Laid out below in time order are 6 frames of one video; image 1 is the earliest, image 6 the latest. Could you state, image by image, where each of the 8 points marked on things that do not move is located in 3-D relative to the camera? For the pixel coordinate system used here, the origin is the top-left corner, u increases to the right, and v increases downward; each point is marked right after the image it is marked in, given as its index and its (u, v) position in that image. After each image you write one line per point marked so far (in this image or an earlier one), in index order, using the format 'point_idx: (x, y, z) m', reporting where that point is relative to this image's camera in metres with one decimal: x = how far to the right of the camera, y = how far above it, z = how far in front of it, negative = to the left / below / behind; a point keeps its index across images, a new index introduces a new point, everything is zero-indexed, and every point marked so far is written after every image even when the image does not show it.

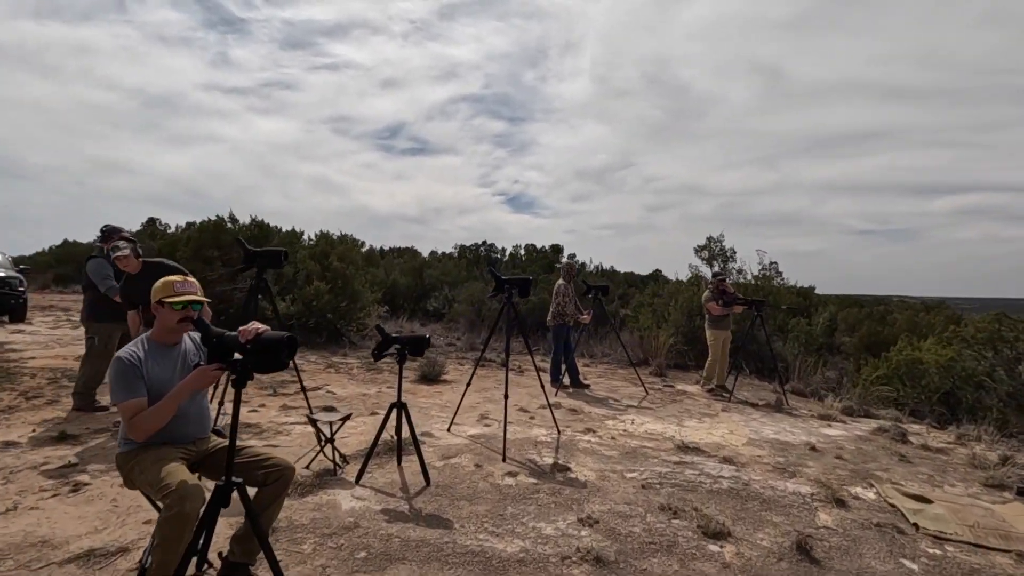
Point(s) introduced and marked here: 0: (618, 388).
0: (+1.7, -1.6, +8.6) m
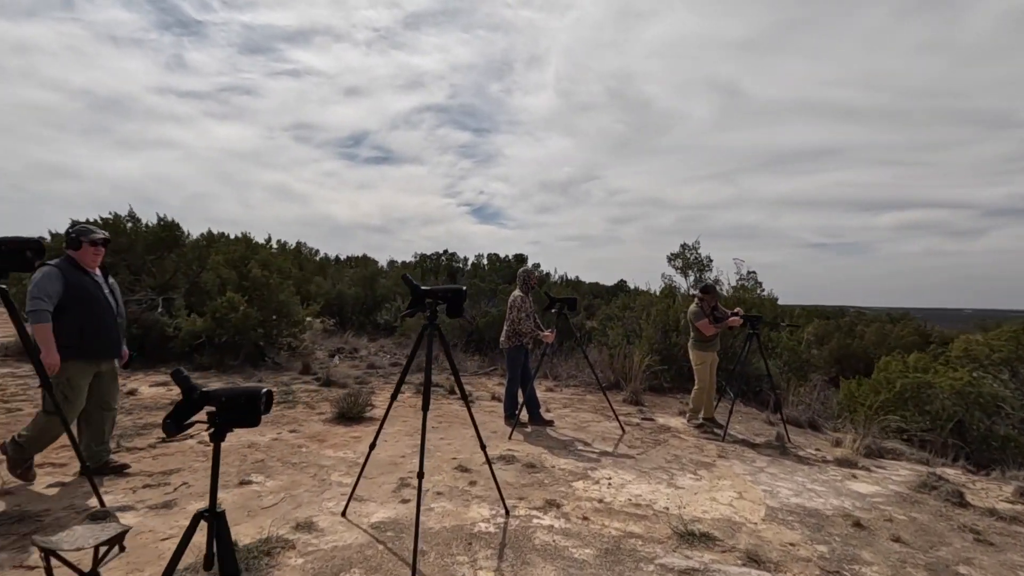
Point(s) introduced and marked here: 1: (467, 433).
0: (+1.0, -1.8, +7.0) m
1: (-0.5, -1.7, +6.2) m
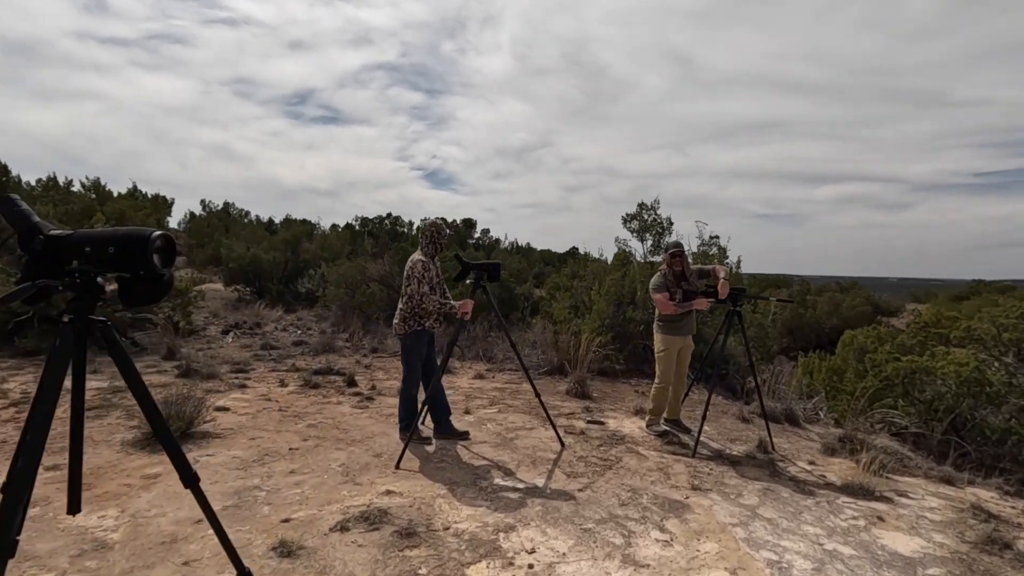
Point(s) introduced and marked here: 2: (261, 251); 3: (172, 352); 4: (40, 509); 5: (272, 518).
0: (0.0, -1.5, +5.2) m
1: (-1.4, -1.4, +4.3) m
2: (-8.8, +1.3, +18.5) m
3: (-5.4, -1.0, +8.5) m
4: (-2.9, -1.3, +3.3) m
5: (-1.5, -1.4, +3.3) m
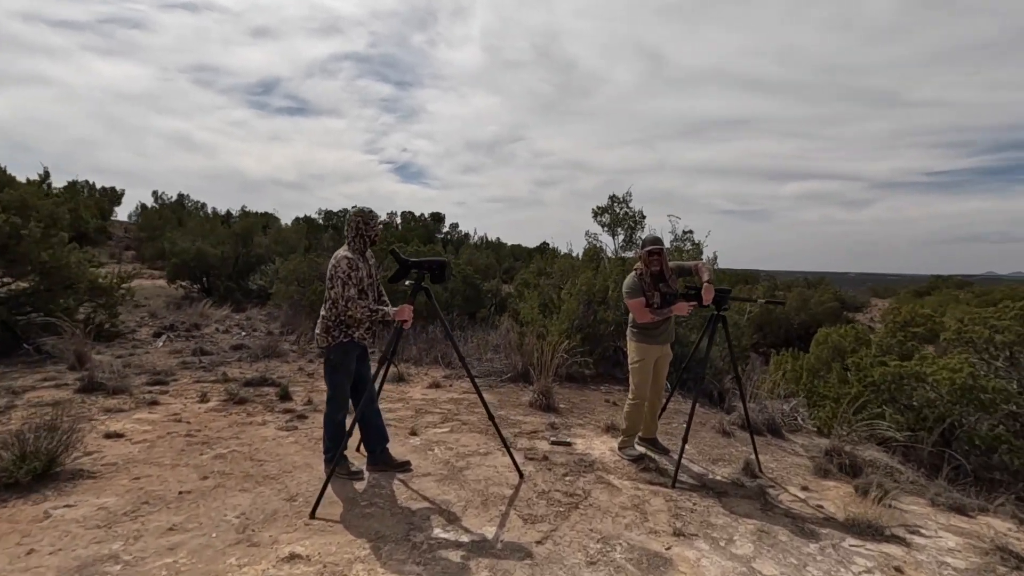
0: (-0.4, -1.5, +4.4) m
1: (-1.8, -1.4, +3.4) m
2: (-9.9, +1.4, +17.2) m
3: (-6.0, -1.0, +7.4) m
4: (-3.2, -1.4, +2.3) m
5: (-1.8, -1.4, +2.4) m
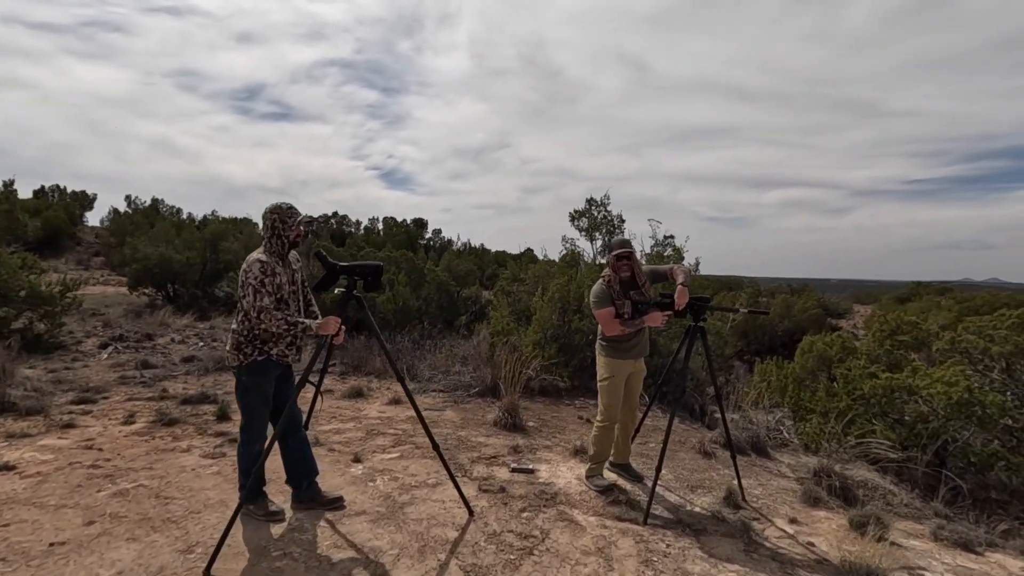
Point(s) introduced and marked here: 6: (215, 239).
0: (-0.7, -1.5, +3.8) m
1: (-2.1, -1.5, +2.8) m
2: (-10.6, +1.2, +16.4) m
3: (-6.5, -1.1, +6.7) m
4: (-3.5, -1.4, +1.7) m
5: (-2.1, -1.5, +1.8) m
6: (-10.2, +1.7, +18.2) m
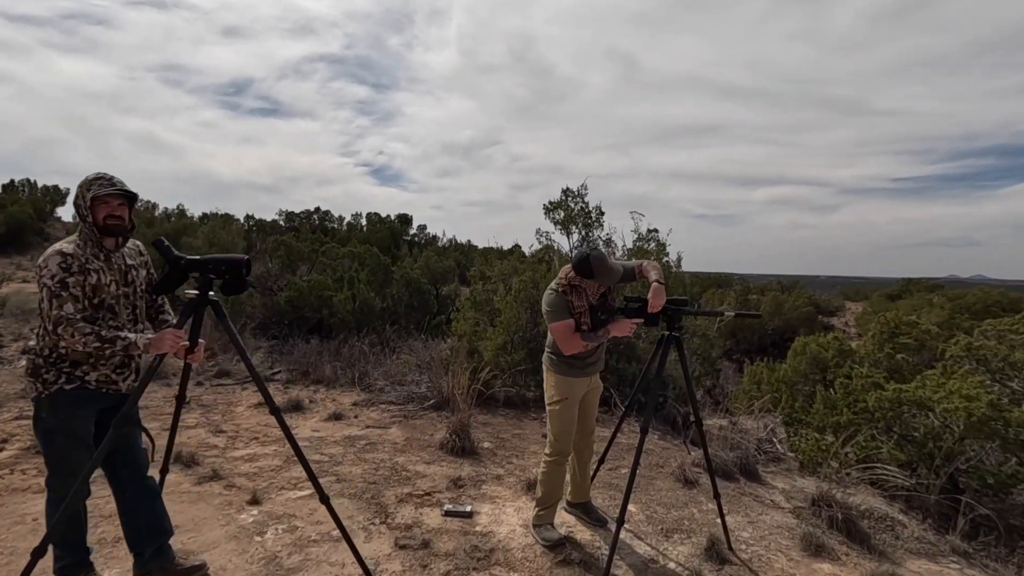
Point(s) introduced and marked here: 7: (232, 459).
0: (-1.2, -1.5, +3.0) m
1: (-2.5, -1.5, +1.9) m
2: (-11.2, +1.2, +15.4) m
3: (-6.9, -1.1, +5.7) m
4: (-3.9, -1.4, +0.8) m
5: (-2.5, -1.5, +0.9) m
6: (-10.9, +1.7, +17.2) m
7: (-2.4, -1.5, +4.6) m
